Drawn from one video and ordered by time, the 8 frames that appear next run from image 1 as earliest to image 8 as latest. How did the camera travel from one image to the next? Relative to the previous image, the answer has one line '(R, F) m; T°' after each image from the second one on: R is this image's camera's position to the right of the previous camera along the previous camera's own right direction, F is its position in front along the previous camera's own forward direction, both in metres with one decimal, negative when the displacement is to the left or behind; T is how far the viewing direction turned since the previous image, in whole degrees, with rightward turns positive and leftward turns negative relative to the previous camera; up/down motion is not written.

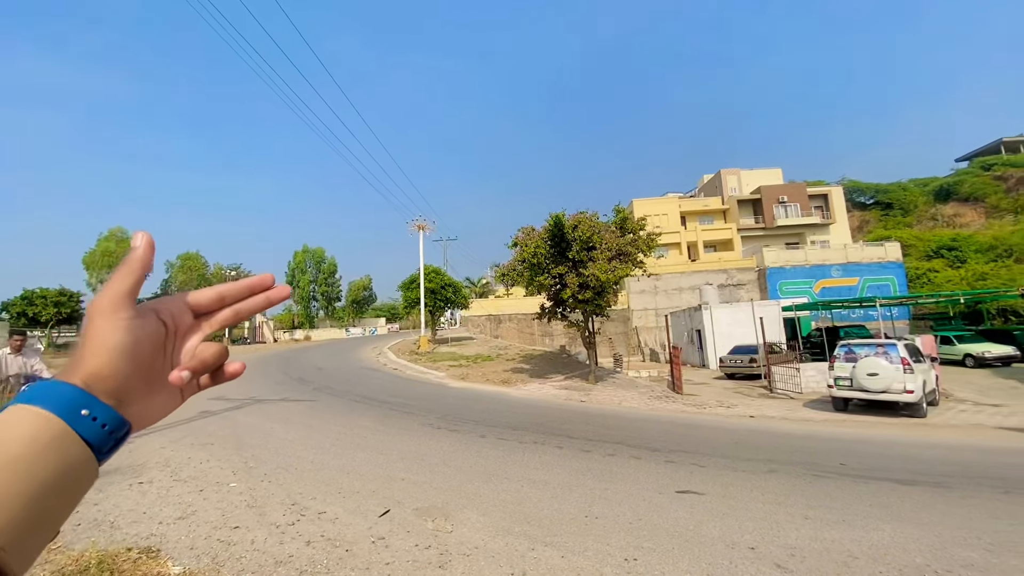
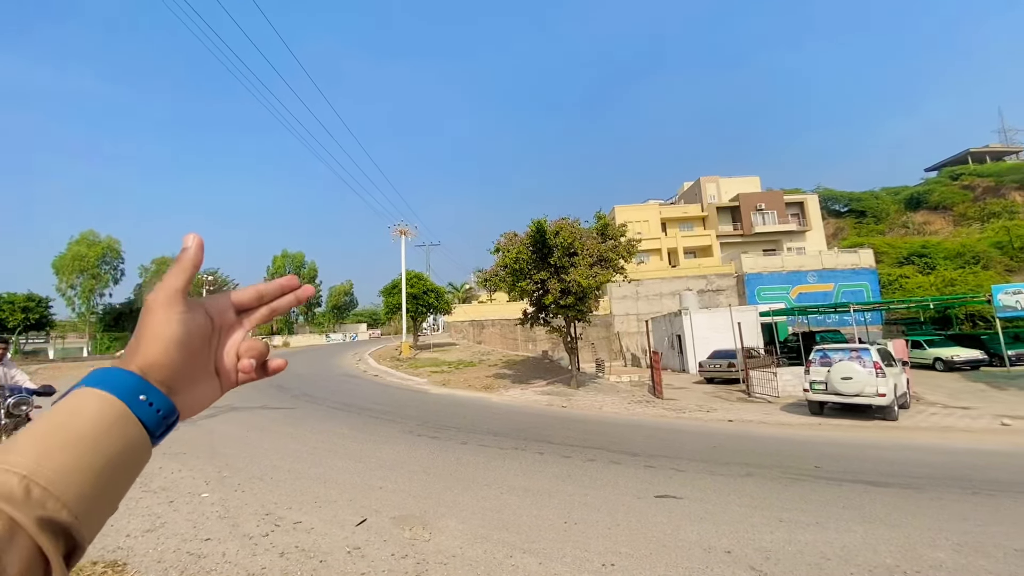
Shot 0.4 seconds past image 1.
(0.0, 0.0) m; +2°
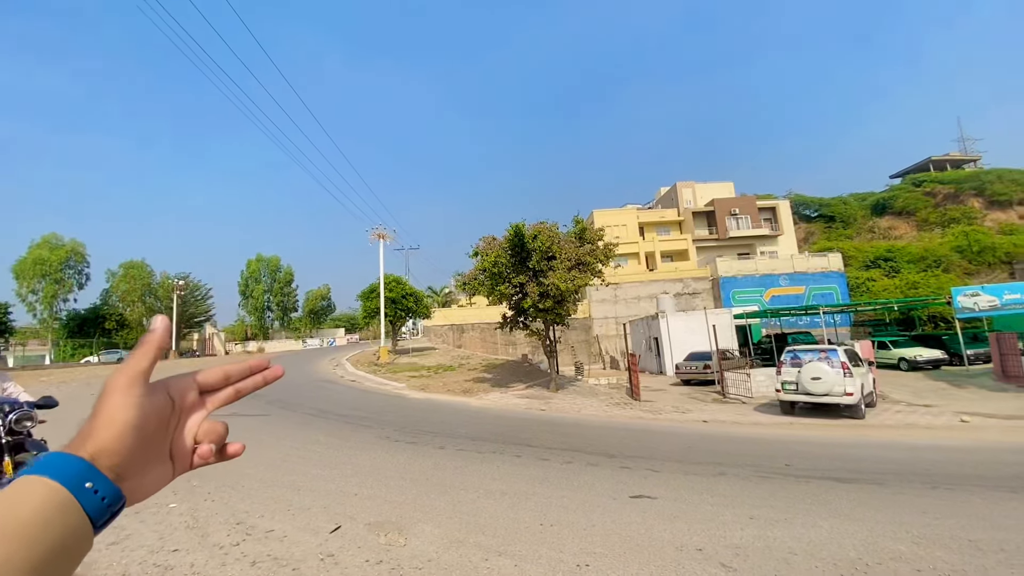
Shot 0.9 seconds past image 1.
(0.0, 0.0) m; +2°
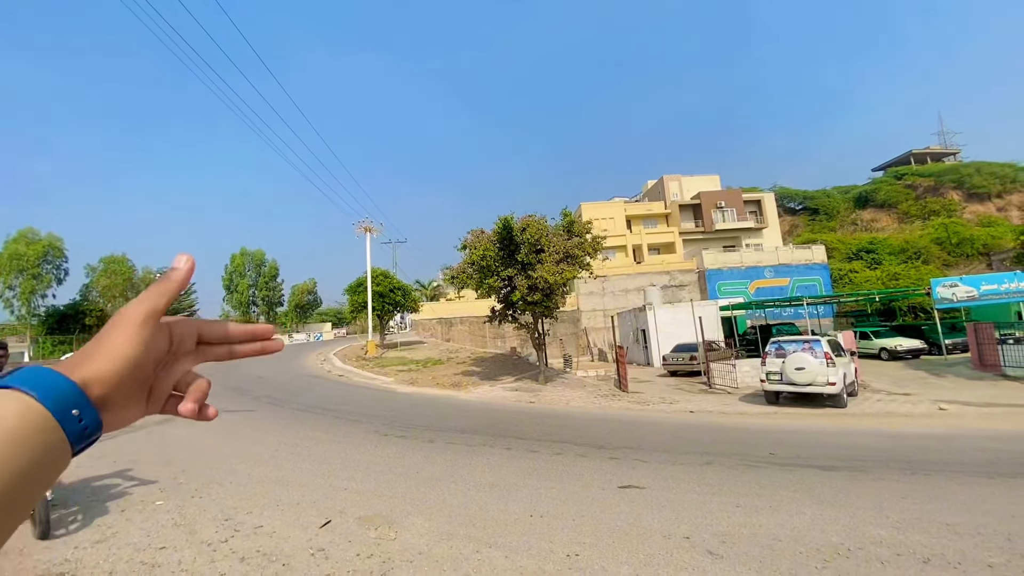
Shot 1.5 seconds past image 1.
(0.0, 0.0) m; +1°
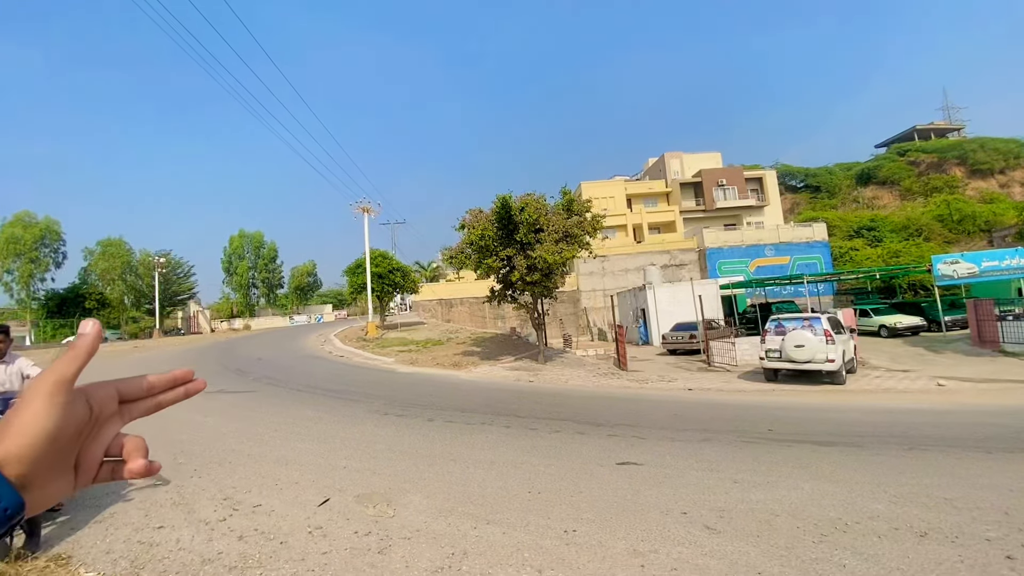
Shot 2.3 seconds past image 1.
(0.0, +0.1) m; 0°
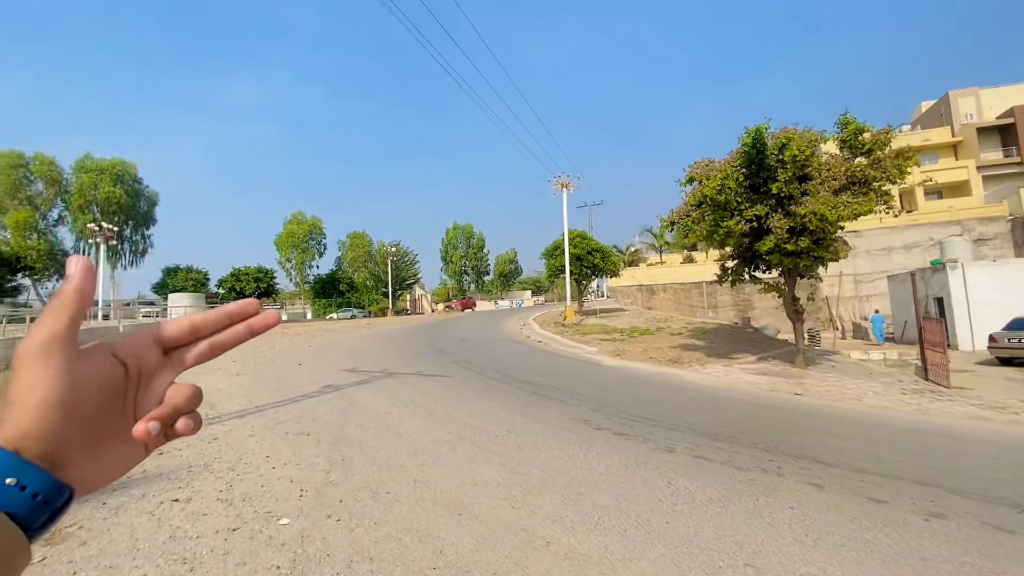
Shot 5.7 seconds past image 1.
(-1.0, +2.8) m; -23°
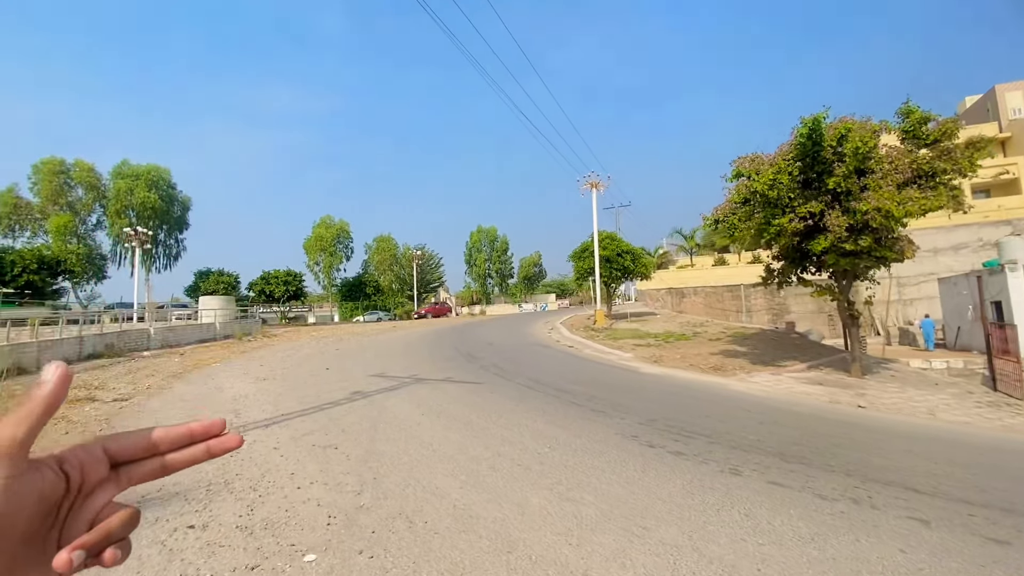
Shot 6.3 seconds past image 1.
(-0.2, +0.5) m; -3°
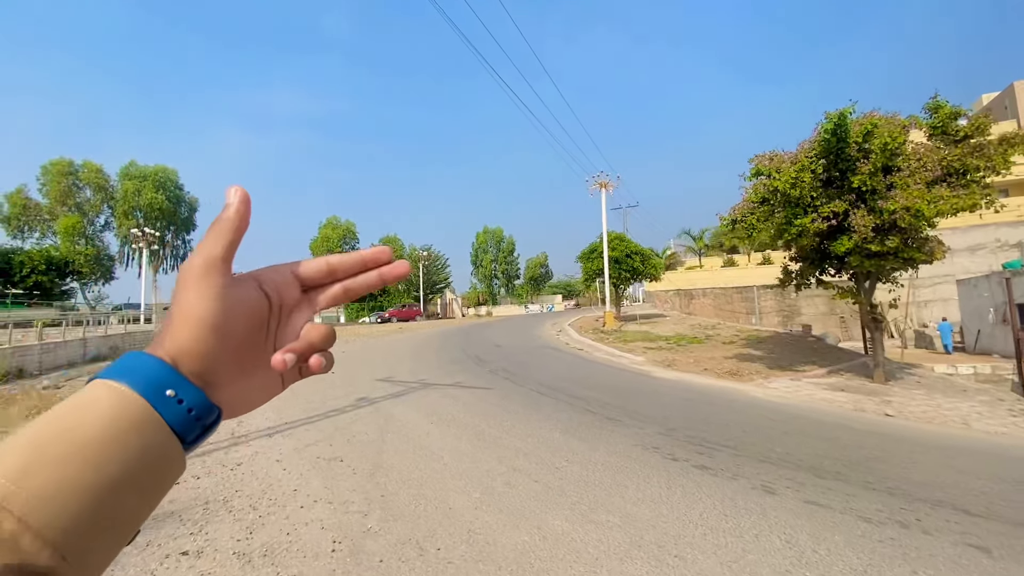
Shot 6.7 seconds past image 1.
(-0.1, +0.3) m; -1°
